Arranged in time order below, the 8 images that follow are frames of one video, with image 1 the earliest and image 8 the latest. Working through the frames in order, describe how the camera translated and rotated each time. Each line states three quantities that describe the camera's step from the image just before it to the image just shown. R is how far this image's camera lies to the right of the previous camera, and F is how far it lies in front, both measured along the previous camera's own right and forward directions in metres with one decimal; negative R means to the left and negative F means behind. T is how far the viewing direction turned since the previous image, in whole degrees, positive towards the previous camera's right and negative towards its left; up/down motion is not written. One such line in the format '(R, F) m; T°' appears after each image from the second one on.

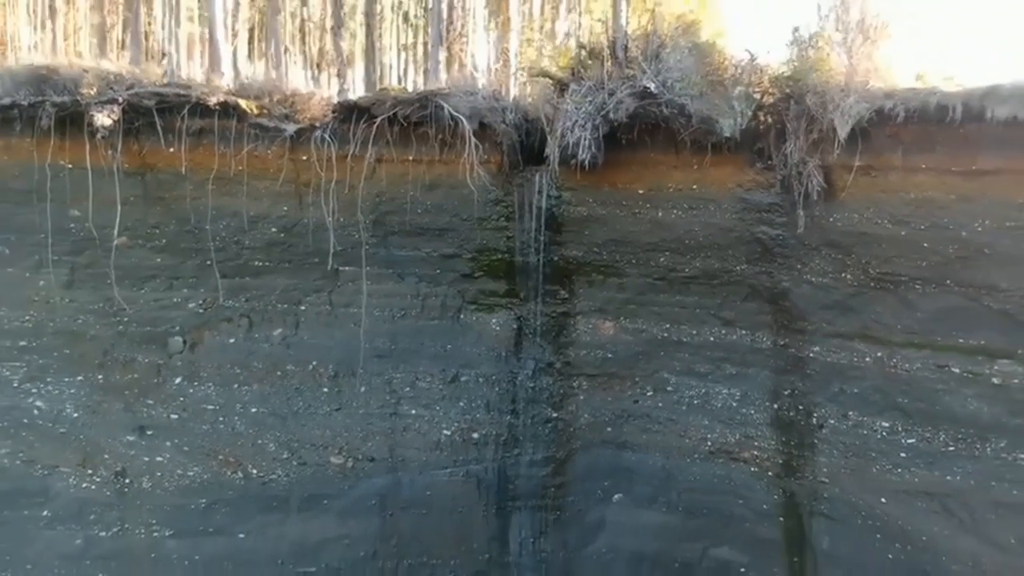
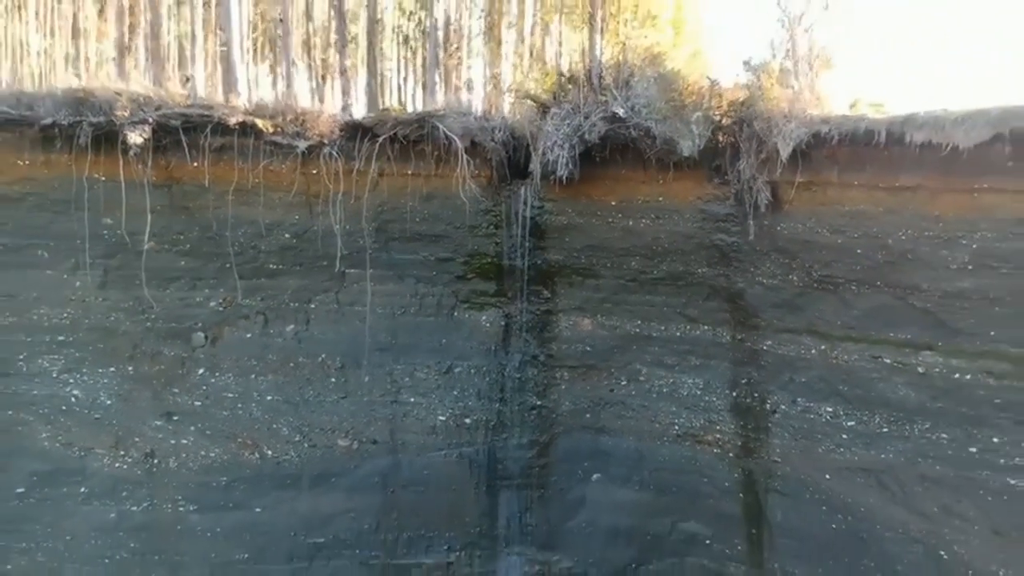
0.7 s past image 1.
(0.0, -0.3) m; 0°
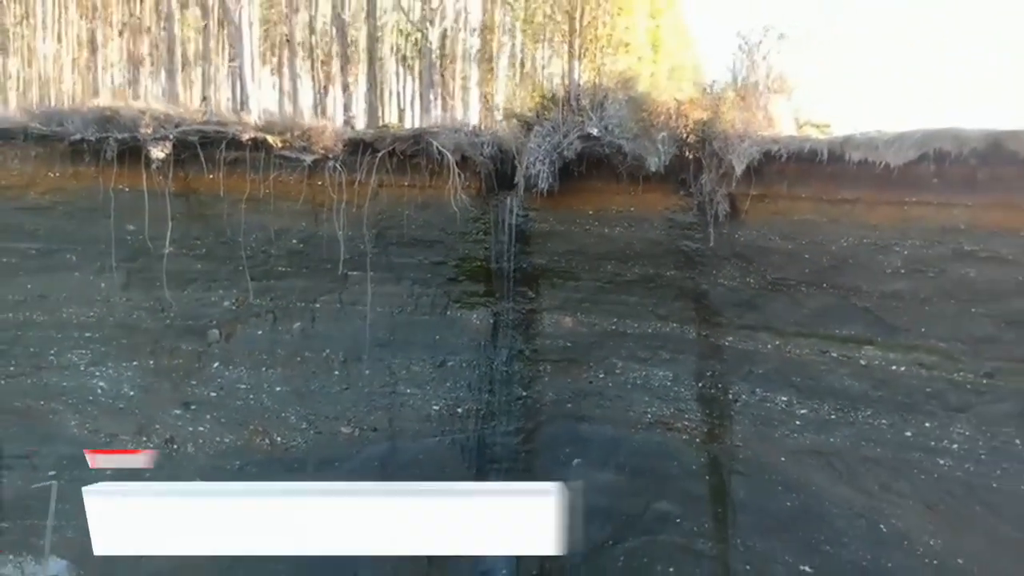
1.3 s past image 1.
(0.0, -0.3) m; 0°
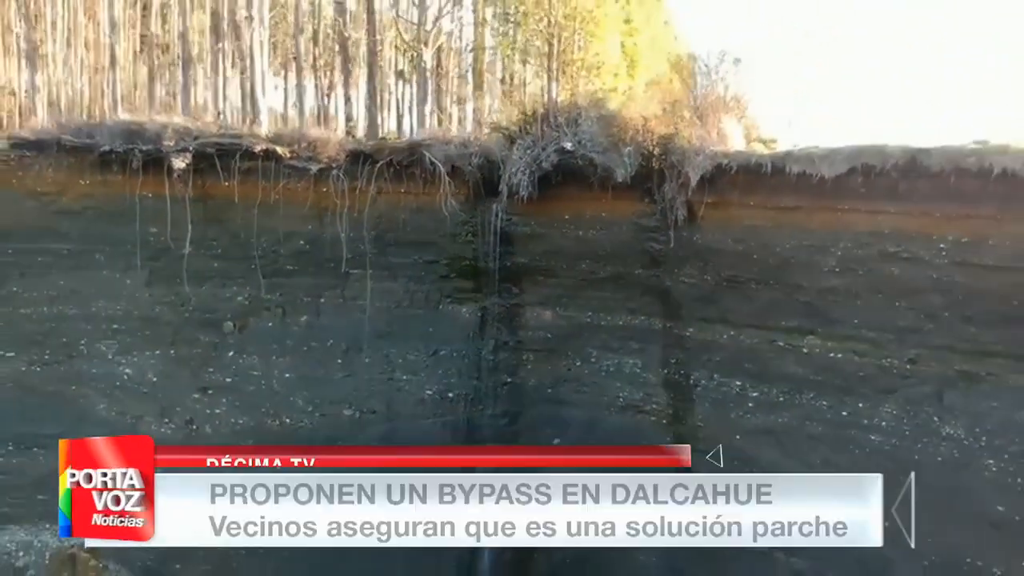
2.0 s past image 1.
(+0.1, -0.3) m; 0°
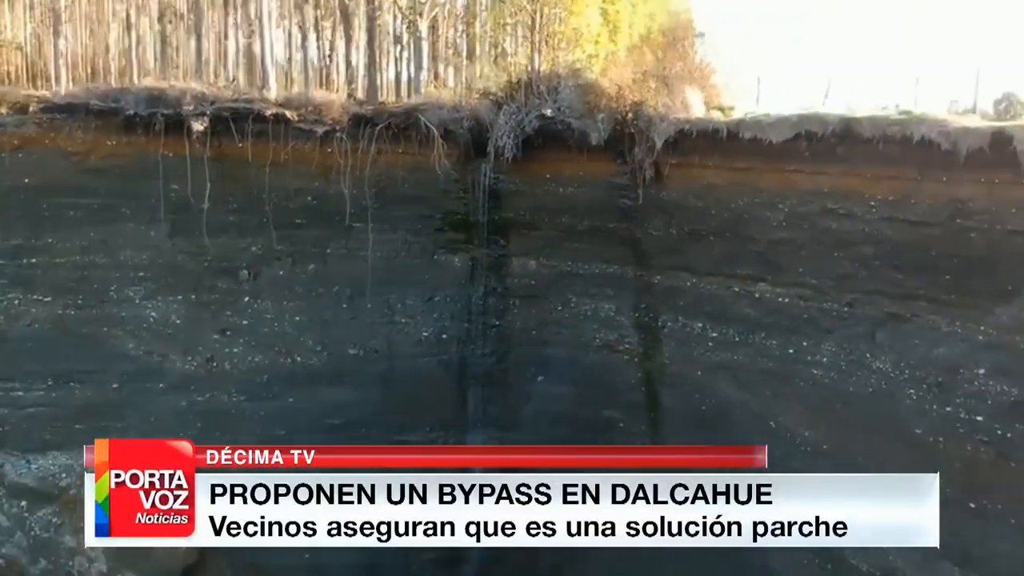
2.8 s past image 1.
(+0.1, -0.4) m; 0°
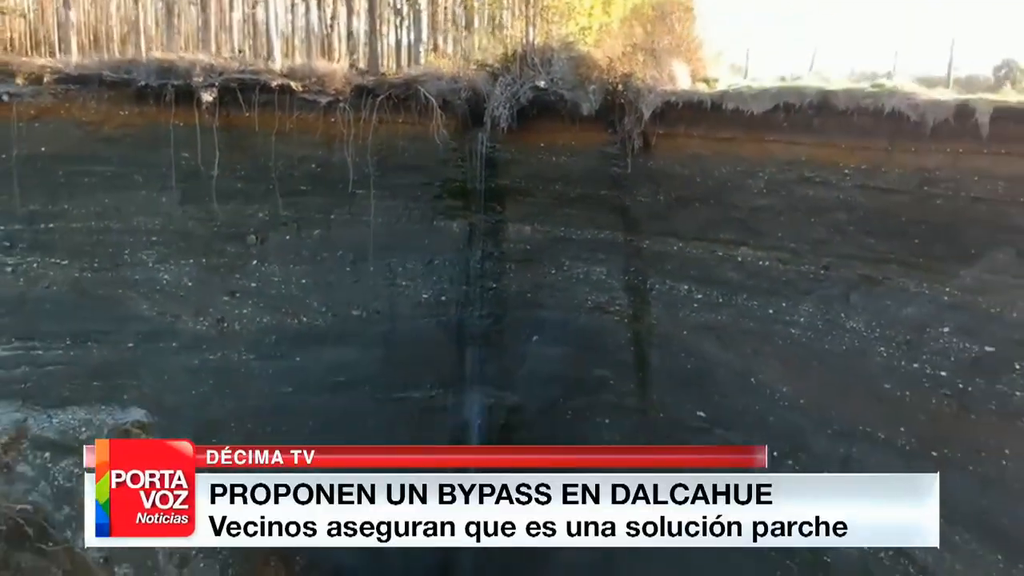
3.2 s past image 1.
(0.0, -0.2) m; 0°
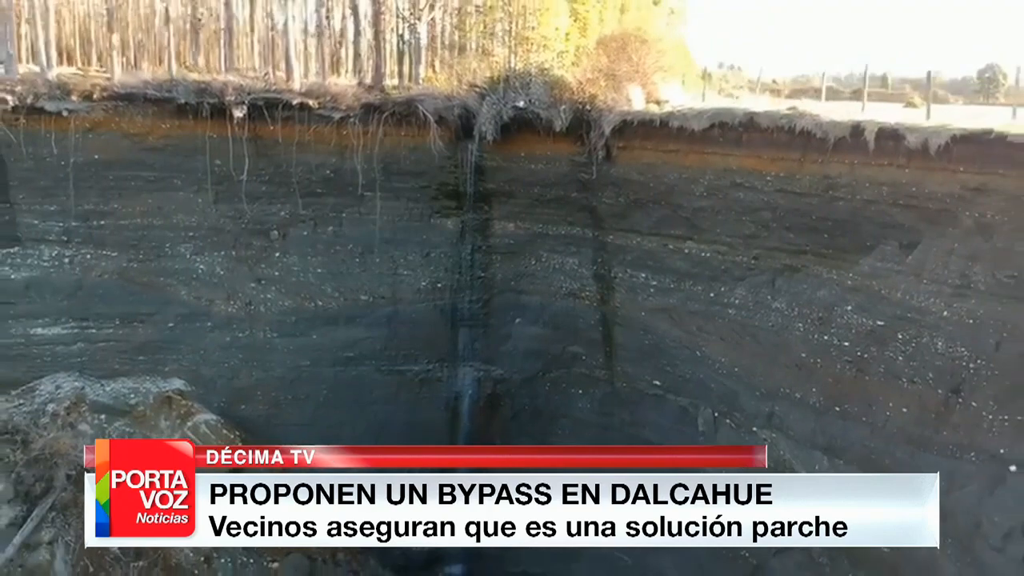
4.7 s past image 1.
(+0.1, -0.7) m; 0°
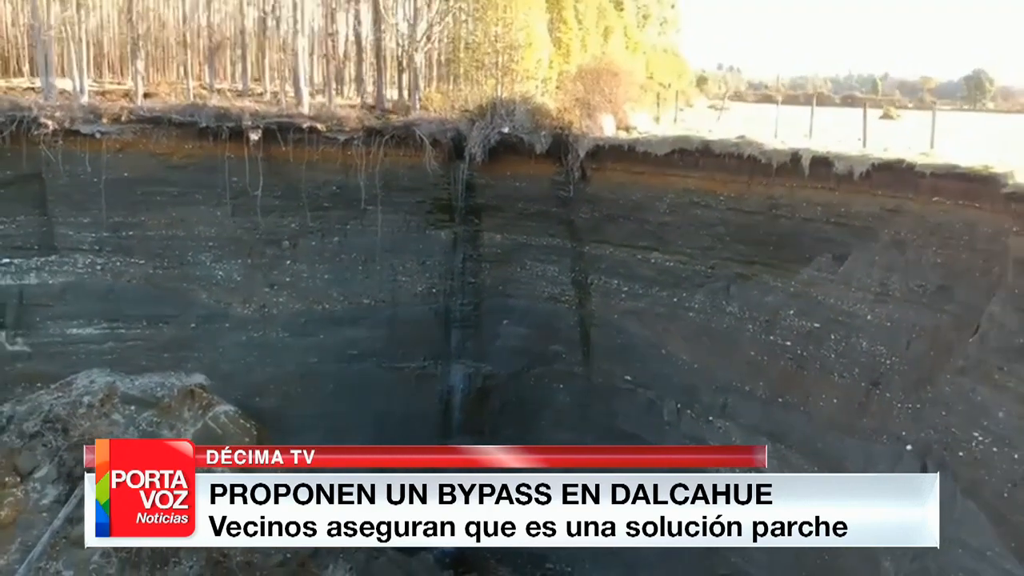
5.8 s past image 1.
(+0.1, -0.5) m; 0°
